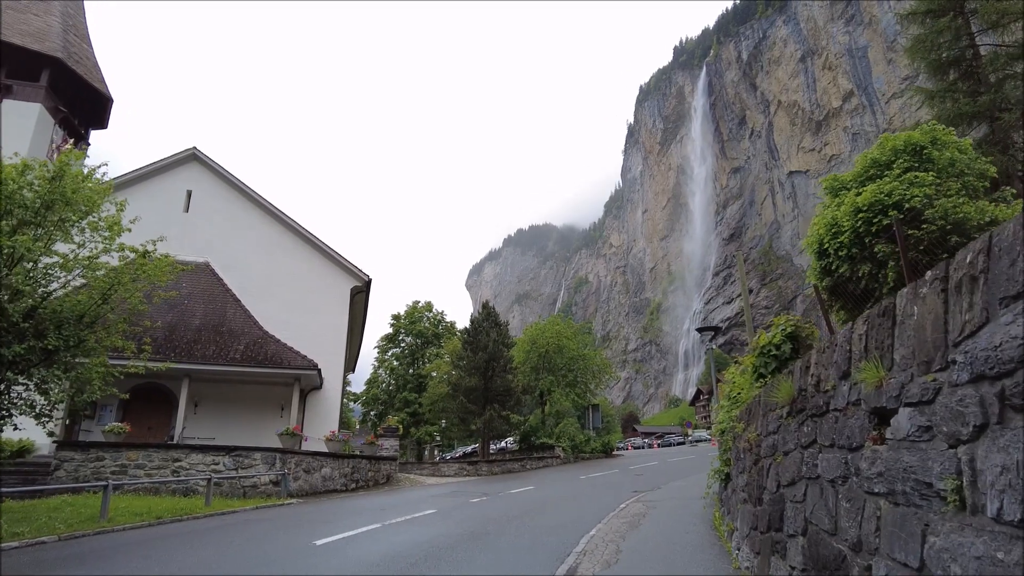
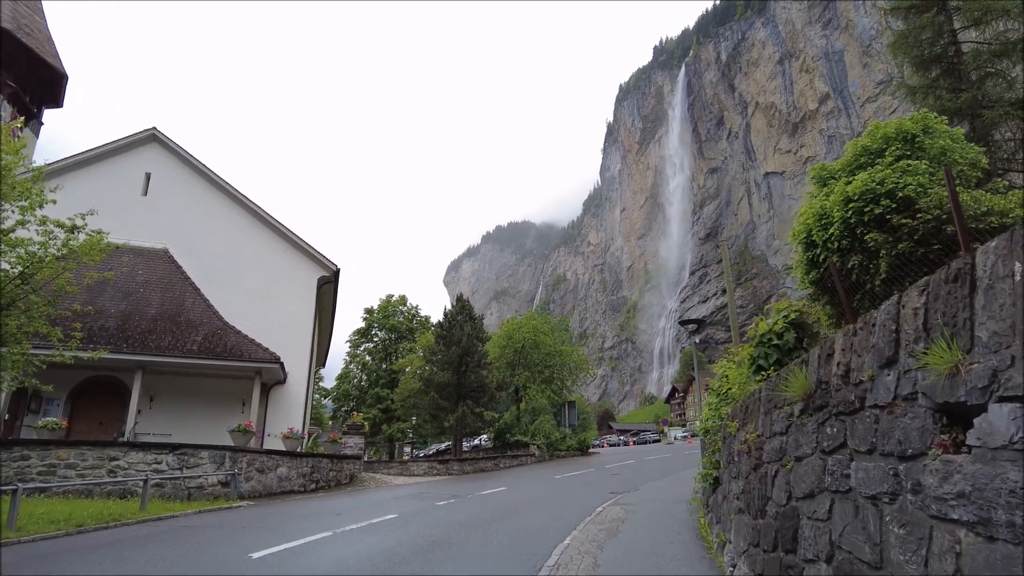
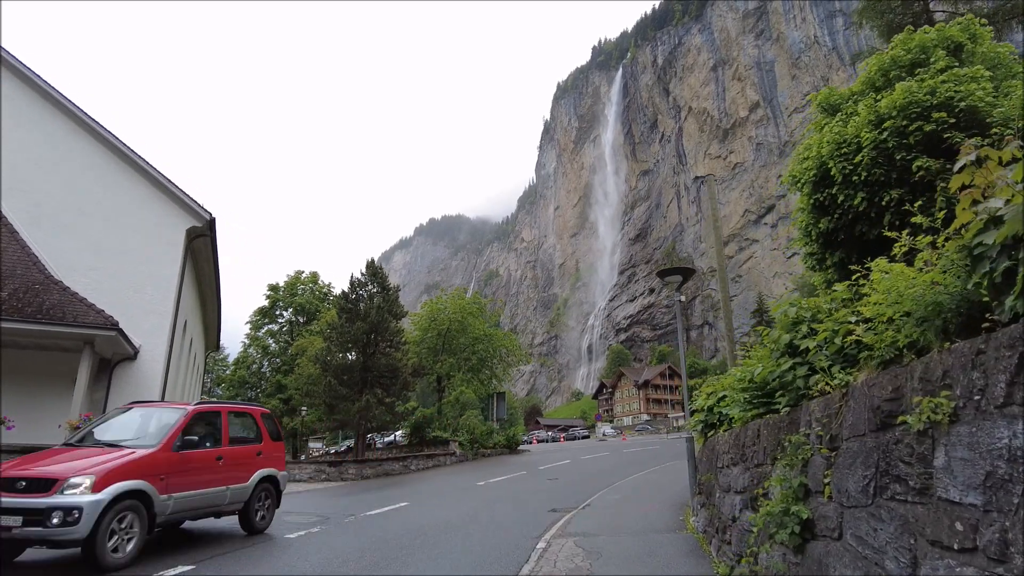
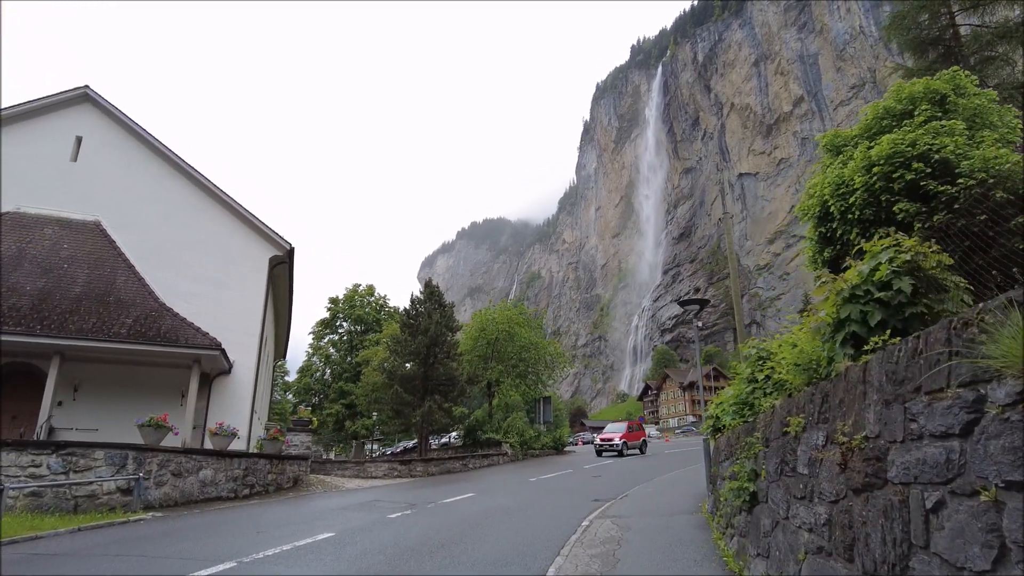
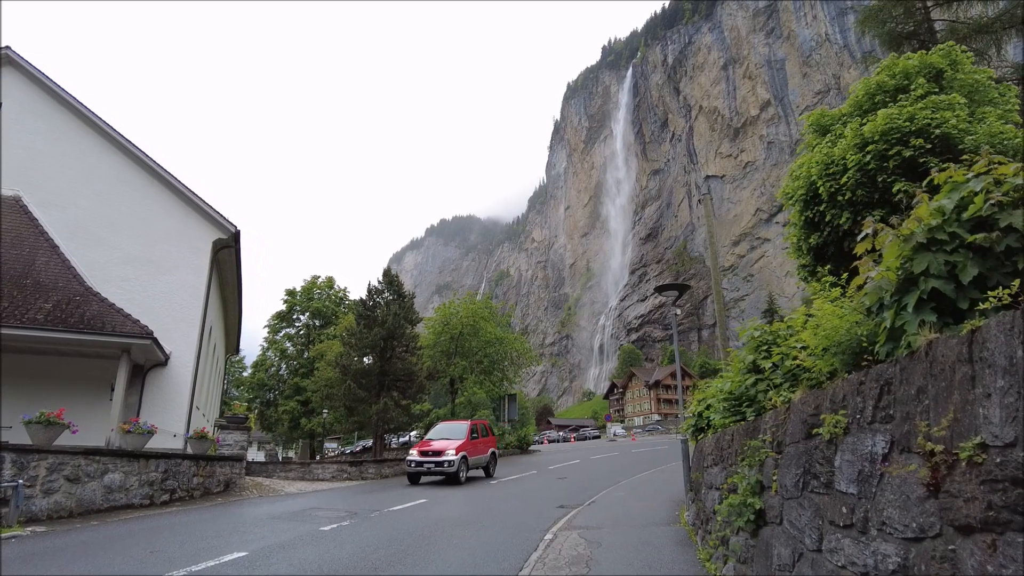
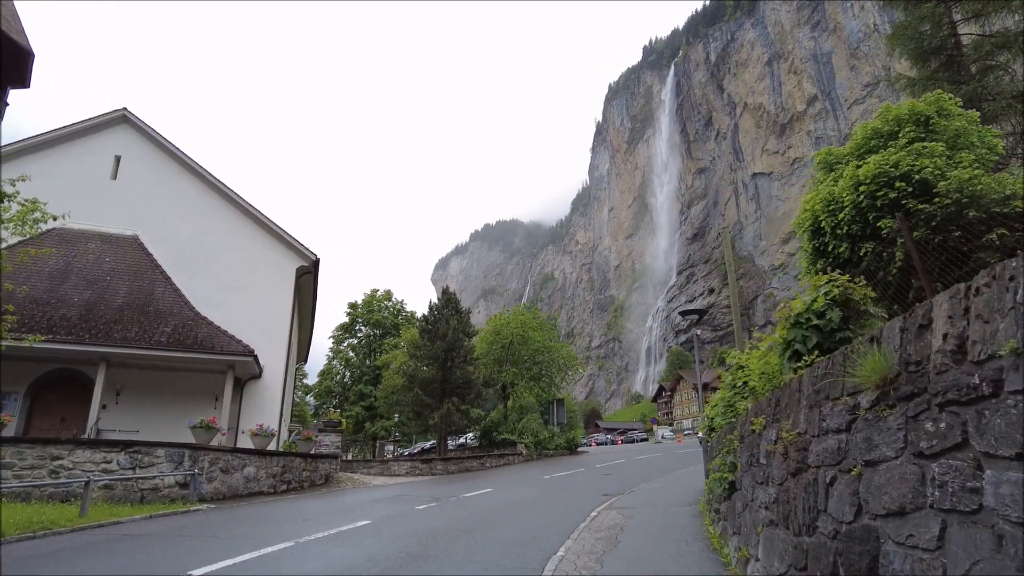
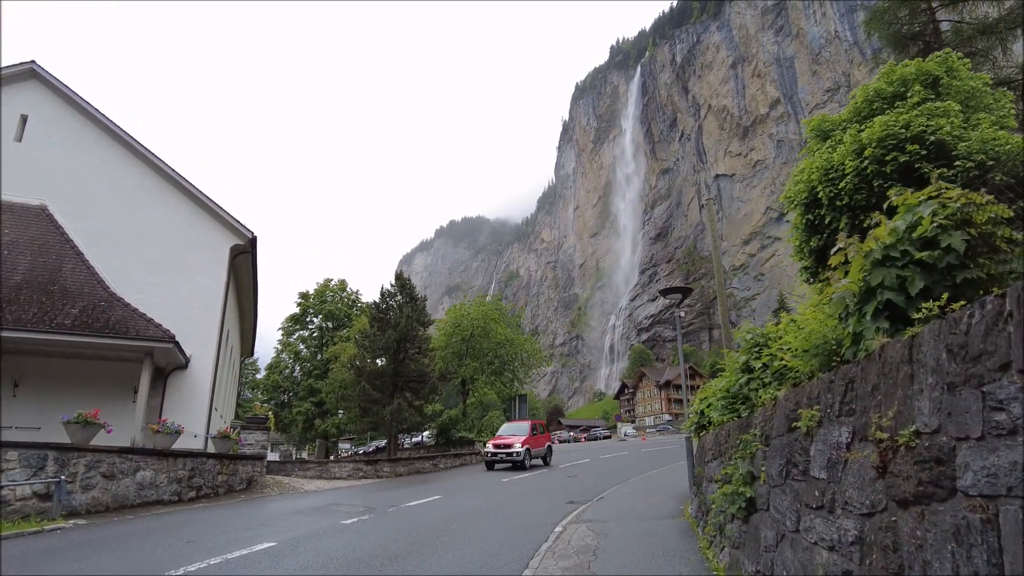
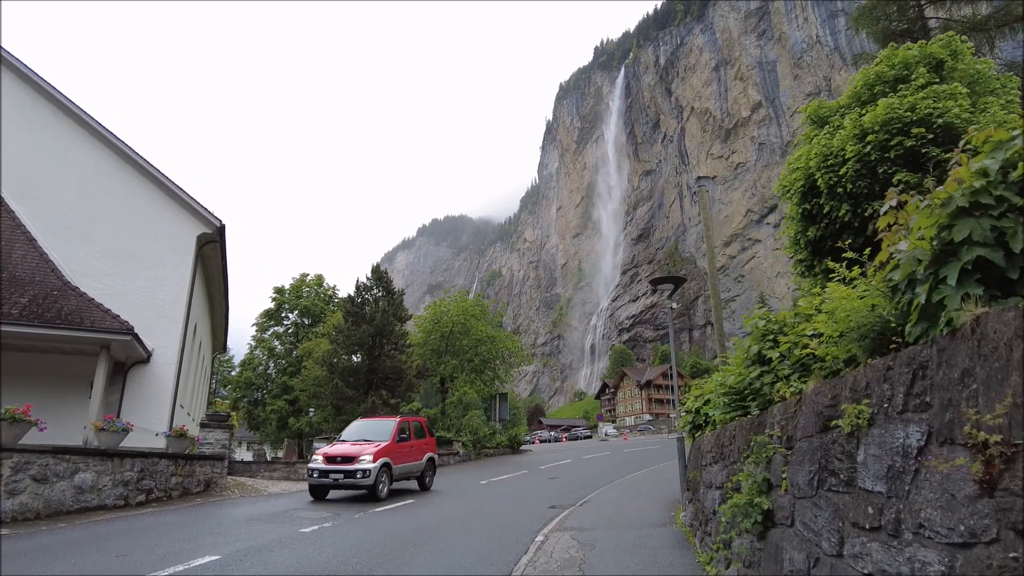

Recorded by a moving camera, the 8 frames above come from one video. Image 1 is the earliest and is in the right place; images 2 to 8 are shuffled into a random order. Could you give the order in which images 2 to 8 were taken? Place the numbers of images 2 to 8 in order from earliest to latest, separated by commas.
2, 6, 4, 7, 5, 8, 3
